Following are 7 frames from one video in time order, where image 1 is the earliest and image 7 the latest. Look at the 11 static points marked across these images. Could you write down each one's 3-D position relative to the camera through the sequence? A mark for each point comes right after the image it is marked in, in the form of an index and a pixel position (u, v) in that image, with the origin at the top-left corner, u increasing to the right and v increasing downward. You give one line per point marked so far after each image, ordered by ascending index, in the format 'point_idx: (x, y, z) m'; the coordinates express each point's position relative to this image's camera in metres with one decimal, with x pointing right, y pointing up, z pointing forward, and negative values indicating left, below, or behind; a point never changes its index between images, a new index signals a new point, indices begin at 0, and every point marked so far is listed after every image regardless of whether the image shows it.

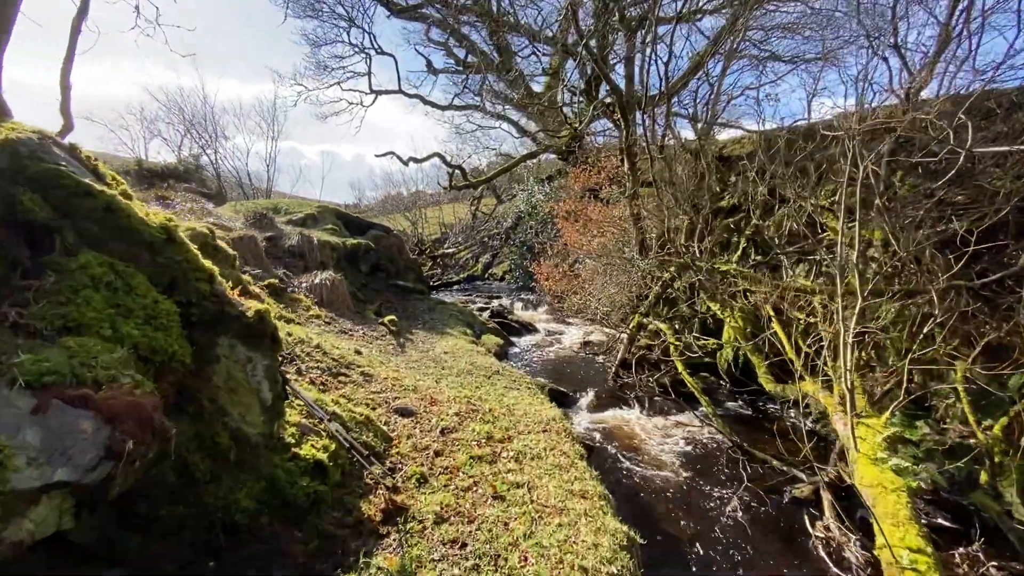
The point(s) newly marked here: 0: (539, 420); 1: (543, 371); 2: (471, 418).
0: (+0.3, -1.7, +6.2) m
1: (+0.7, -1.8, +10.6) m
2: (-0.5, -1.6, +5.9) m
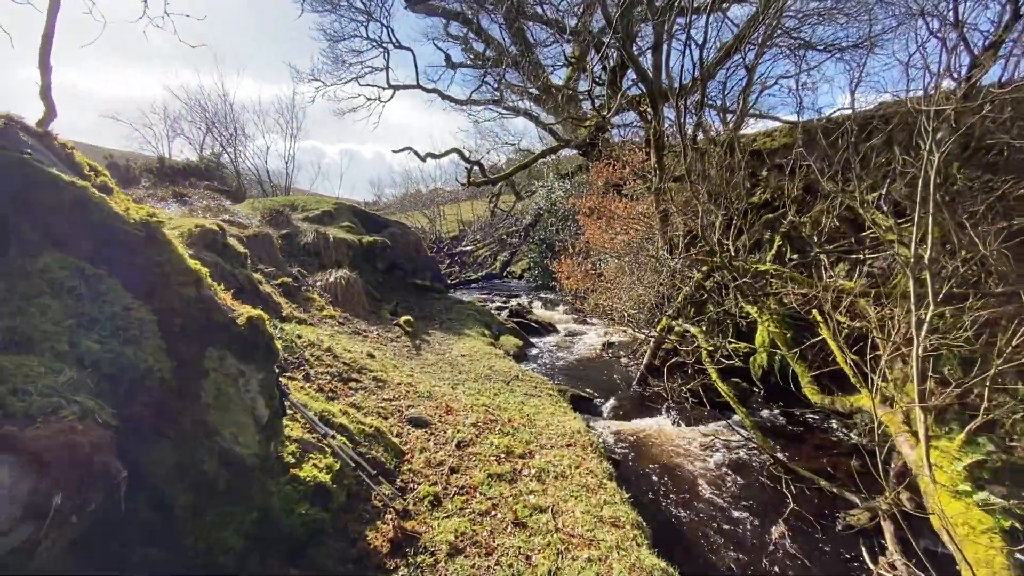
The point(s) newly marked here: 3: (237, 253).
0: (+0.6, -1.7, +5.7) m
1: (+1.1, -1.8, +10.1) m
2: (-0.3, -1.6, +5.5) m
3: (-4.4, +0.6, +7.7) m
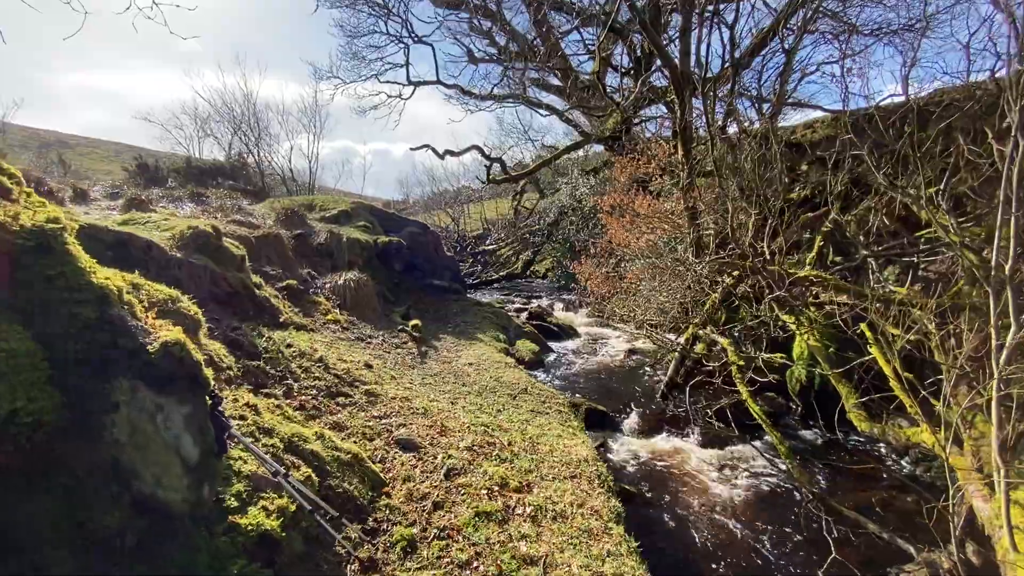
0: (+0.6, -1.8, +5.1) m
1: (+1.3, -1.9, +9.5) m
2: (-0.3, -1.7, +4.9) m
3: (-4.2, +0.5, +7.3) m
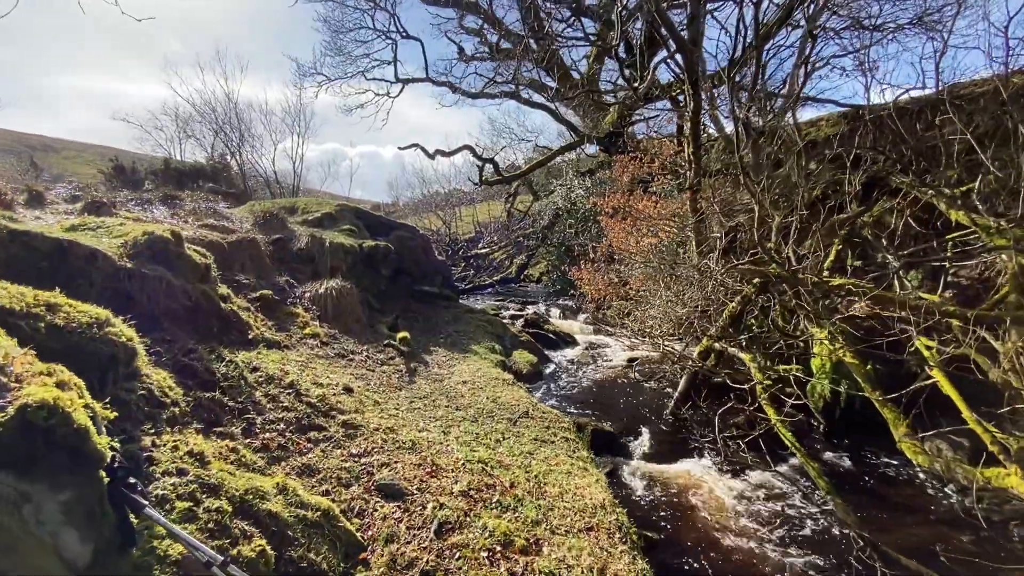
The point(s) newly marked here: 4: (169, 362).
0: (+0.6, -2.0, +4.4) m
1: (+1.3, -2.1, +8.7) m
2: (-0.2, -1.8, +4.2) m
3: (-4.2, +0.3, +6.5) m
4: (-3.2, -0.7, +4.5) m
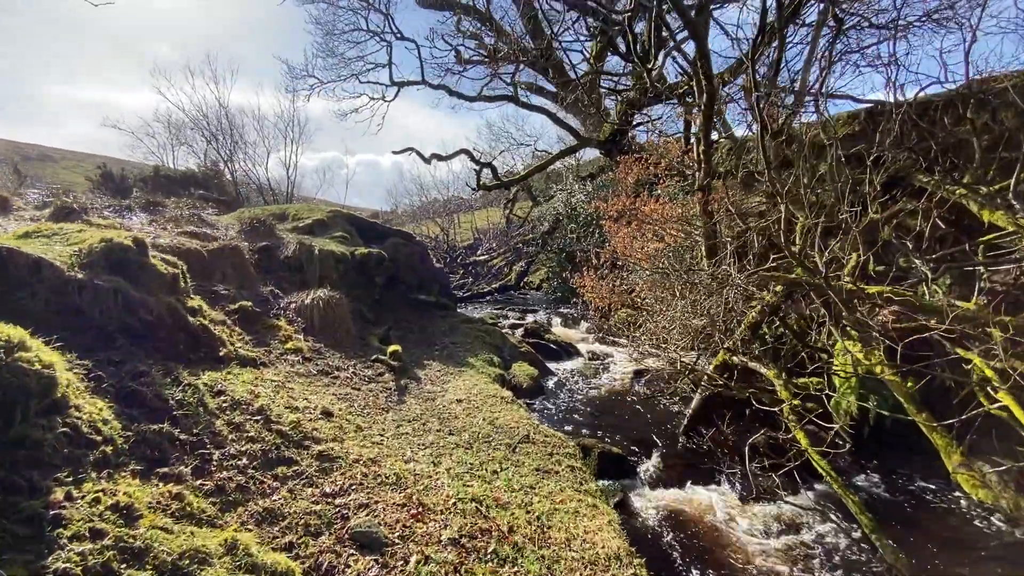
0: (+0.6, -2.0, +3.7) m
1: (+1.3, -2.2, +8.1) m
2: (-0.3, -1.9, +3.5) m
3: (-4.3, +0.2, +5.9) m
4: (-3.2, -0.8, +3.9) m
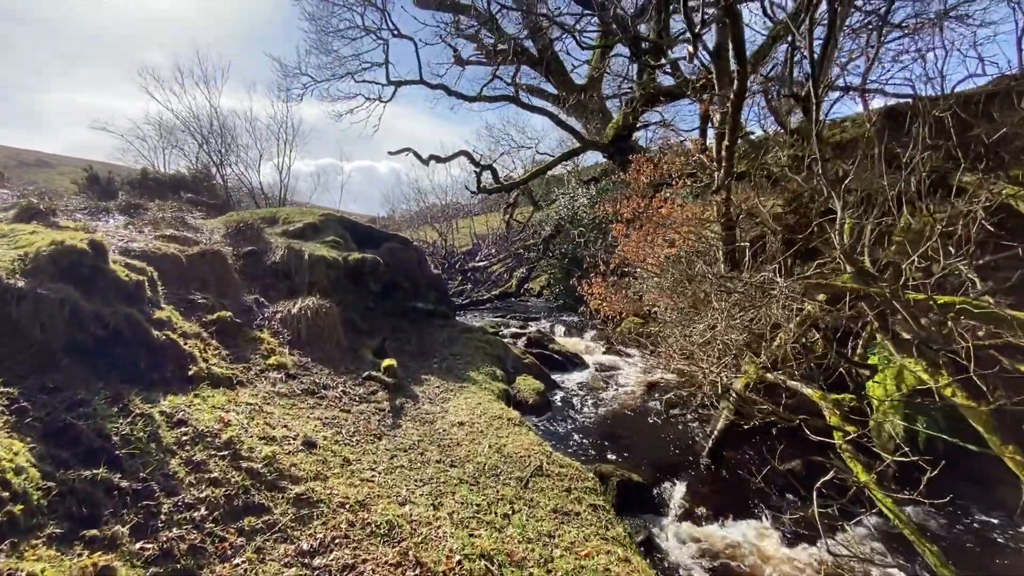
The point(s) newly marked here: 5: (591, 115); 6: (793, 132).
0: (+0.7, -2.1, +3.0) m
1: (+1.4, -2.3, +7.4) m
2: (-0.1, -2.0, +2.8) m
3: (-4.2, +0.1, +5.2) m
4: (-3.1, -0.9, +3.2) m
5: (+2.5, +5.6, +15.9) m
6: (+5.3, +3.0, +9.2) m
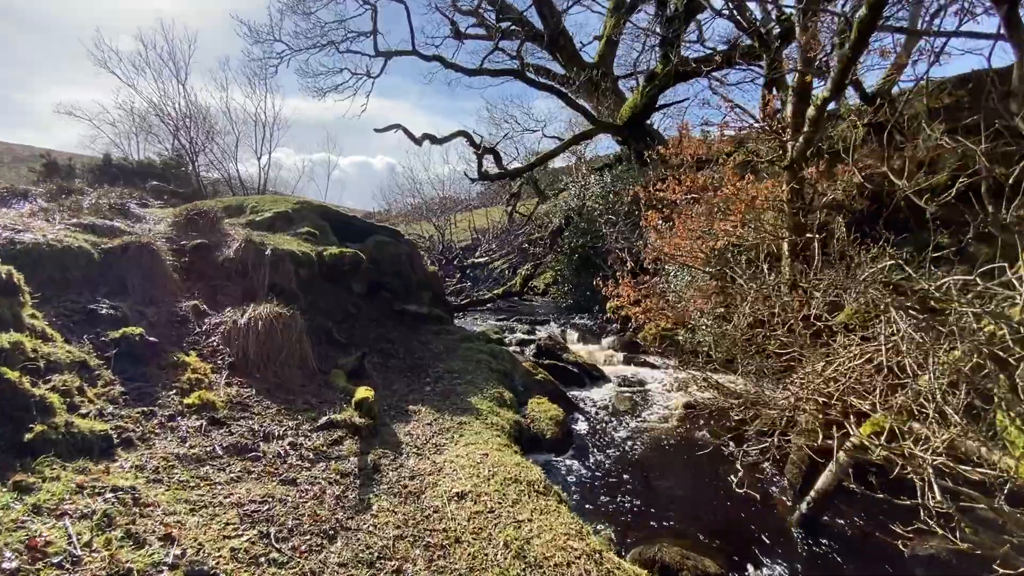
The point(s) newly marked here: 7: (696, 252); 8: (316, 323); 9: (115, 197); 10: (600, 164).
0: (+0.9, -2.2, +1.1) m
1: (+1.6, -2.4, +5.5) m
2: (+0.1, -2.1, +0.9) m
3: (-4.0, 0.0, +3.2) m
4: (-2.9, -1.0, +1.2) m
5: (+2.7, +5.6, +14.0) m
6: (+5.5, +2.9, +7.2) m
7: (+3.0, +0.6, +7.8) m
8: (-3.2, -0.6, +7.8) m
9: (-8.7, +2.0, +10.7) m
10: (+2.7, +3.7, +13.9) m
